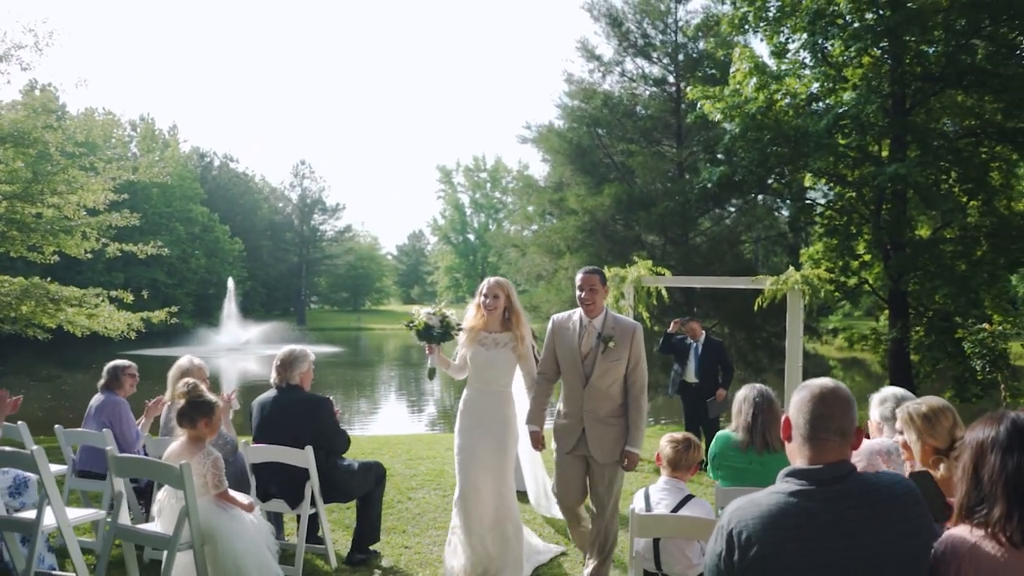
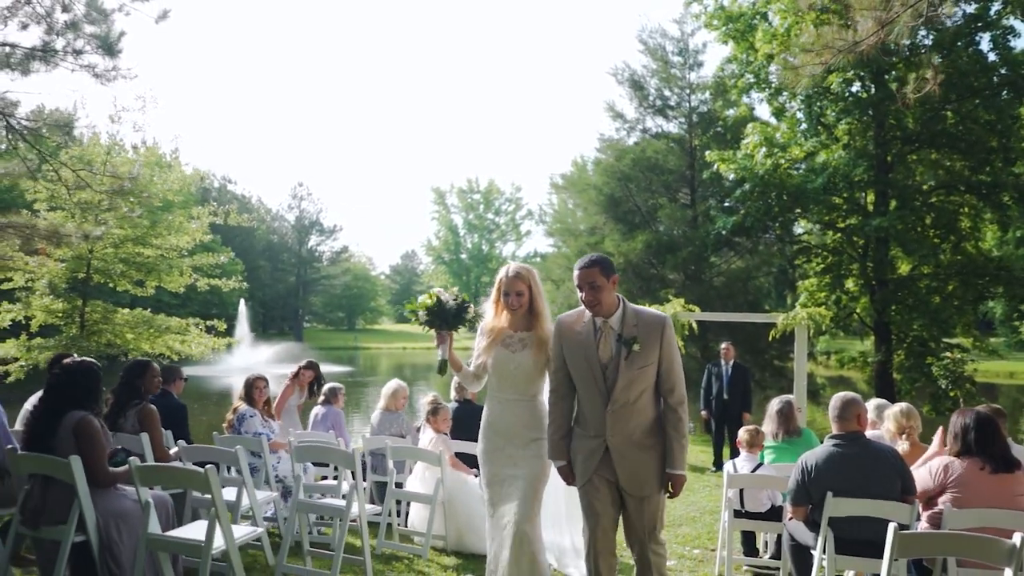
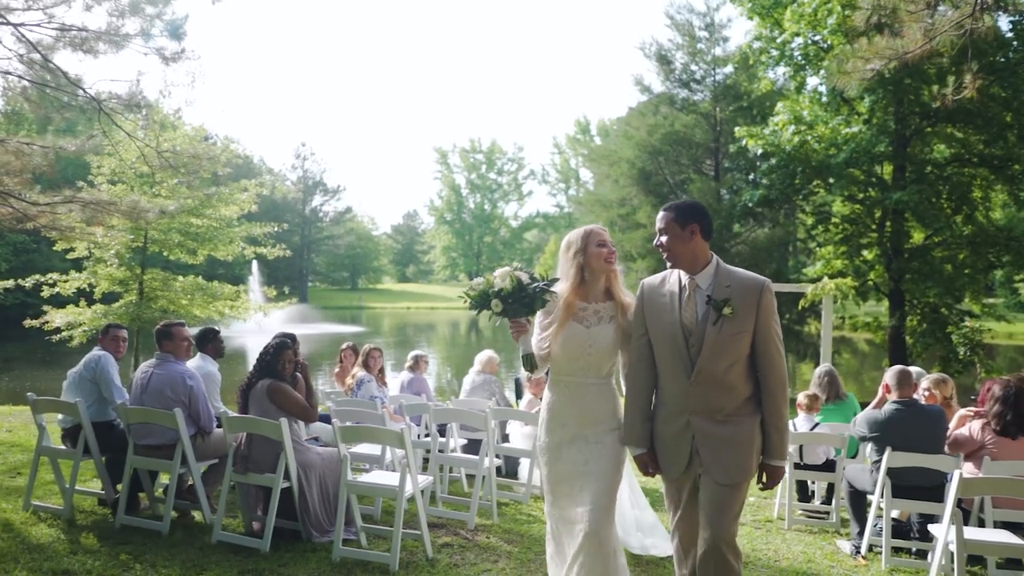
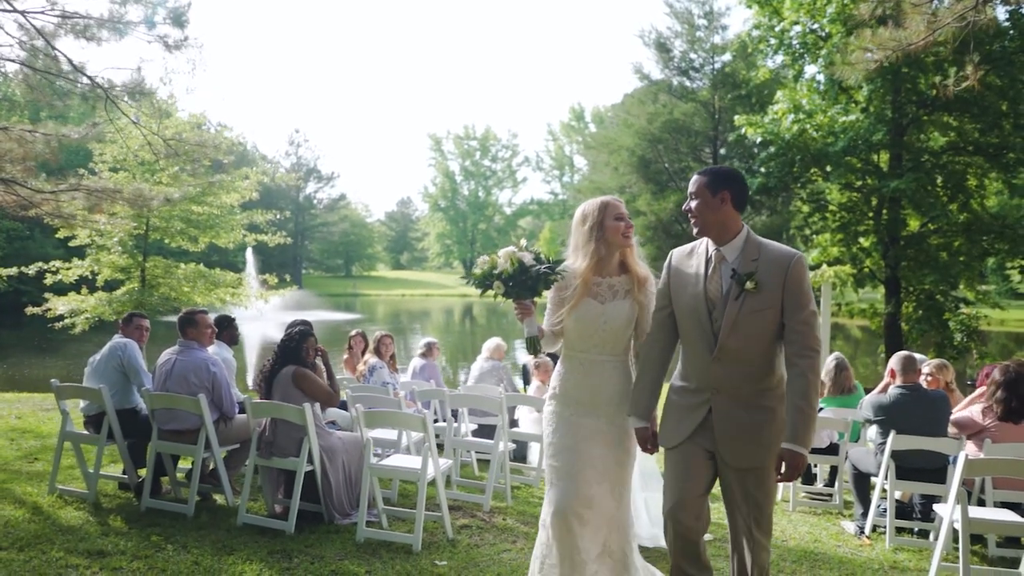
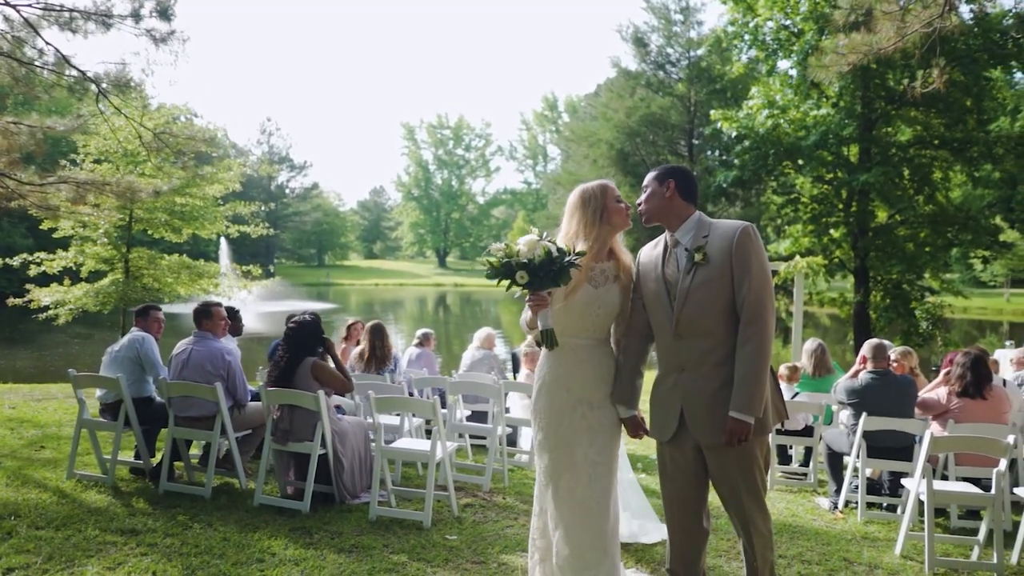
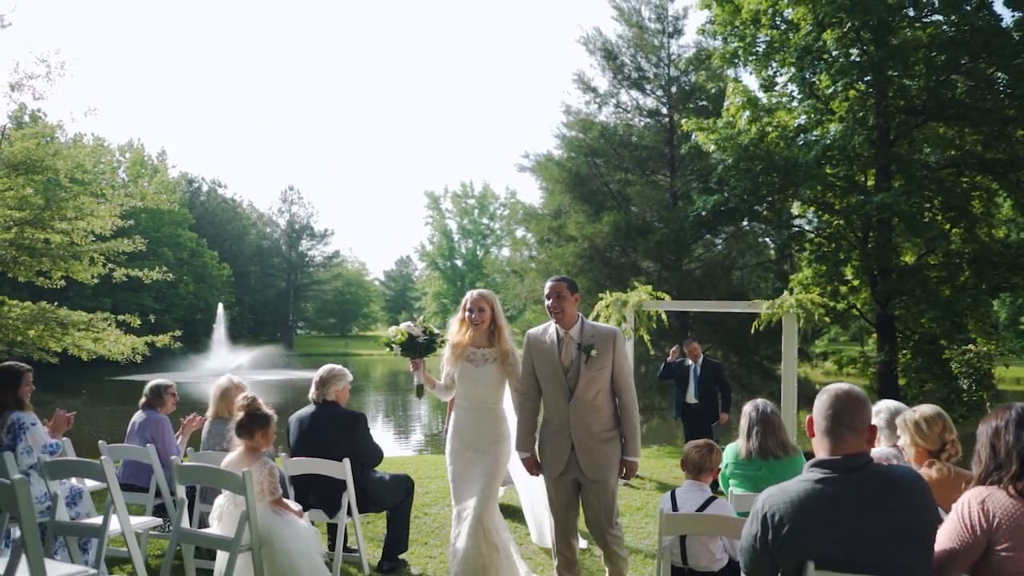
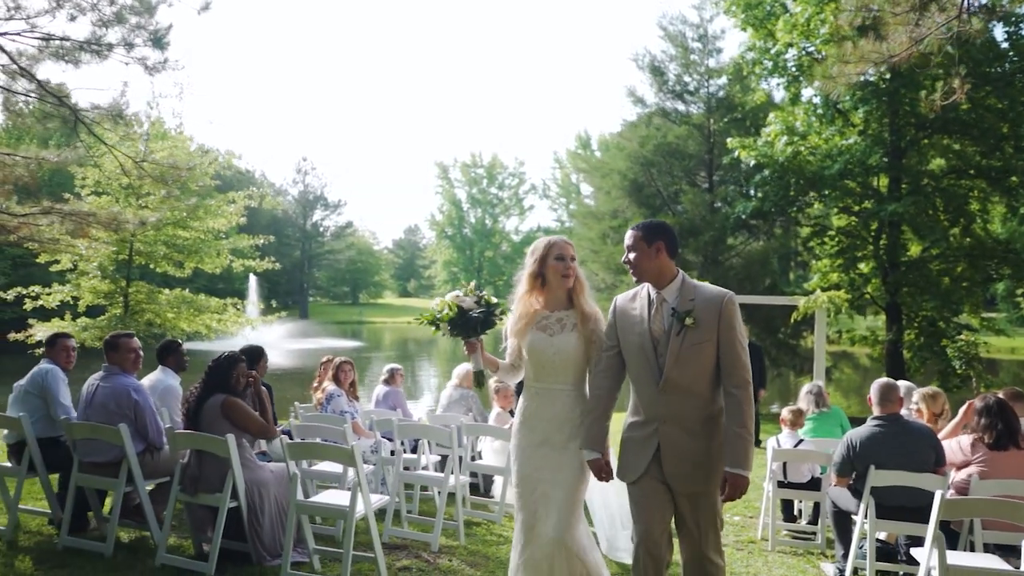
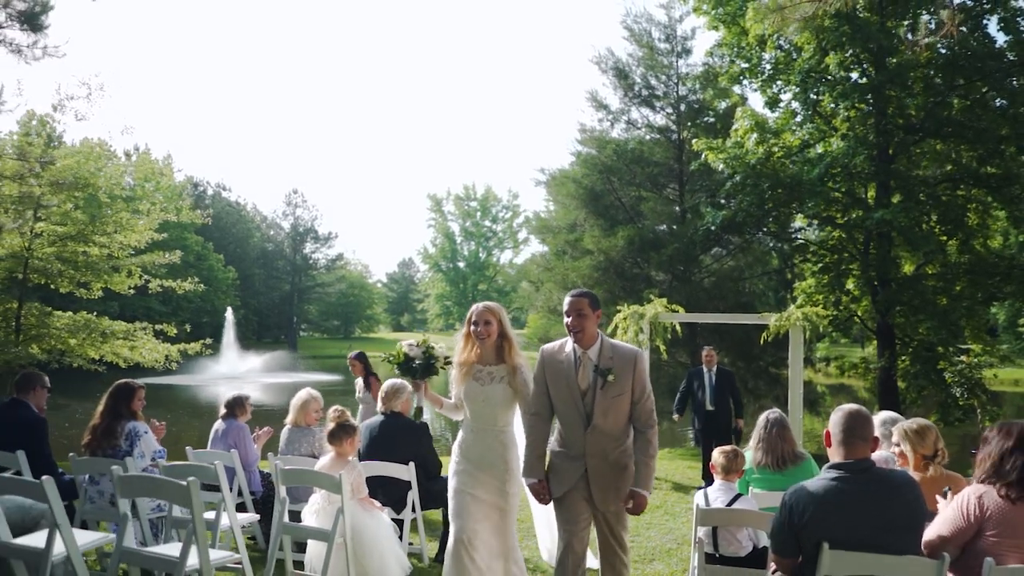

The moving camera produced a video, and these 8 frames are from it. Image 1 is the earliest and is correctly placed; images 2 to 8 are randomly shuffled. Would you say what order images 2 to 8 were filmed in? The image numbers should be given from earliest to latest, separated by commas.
6, 8, 2, 7, 3, 4, 5
